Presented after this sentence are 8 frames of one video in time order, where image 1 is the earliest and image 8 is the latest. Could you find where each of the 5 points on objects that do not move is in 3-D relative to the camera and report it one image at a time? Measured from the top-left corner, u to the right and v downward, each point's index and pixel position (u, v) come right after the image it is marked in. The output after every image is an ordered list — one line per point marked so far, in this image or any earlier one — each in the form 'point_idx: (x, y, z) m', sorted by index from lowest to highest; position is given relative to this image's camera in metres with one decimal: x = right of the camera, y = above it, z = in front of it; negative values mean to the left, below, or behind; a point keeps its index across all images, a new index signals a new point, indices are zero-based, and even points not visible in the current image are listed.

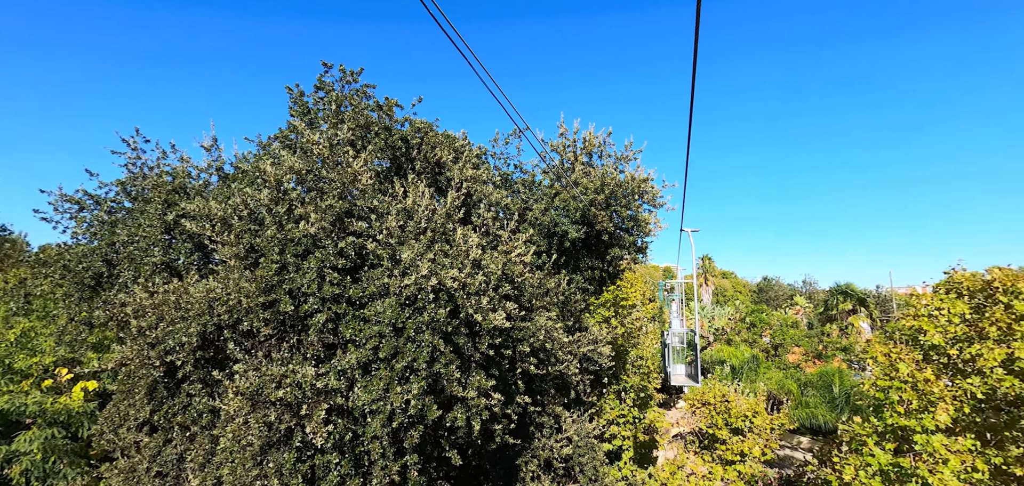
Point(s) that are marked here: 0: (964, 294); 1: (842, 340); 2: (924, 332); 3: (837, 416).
0: (+7.3, -0.8, +8.0) m
1: (+12.0, -3.6, +17.8) m
2: (+6.5, -1.4, +7.8) m
3: (+8.8, -4.7, +13.3) m
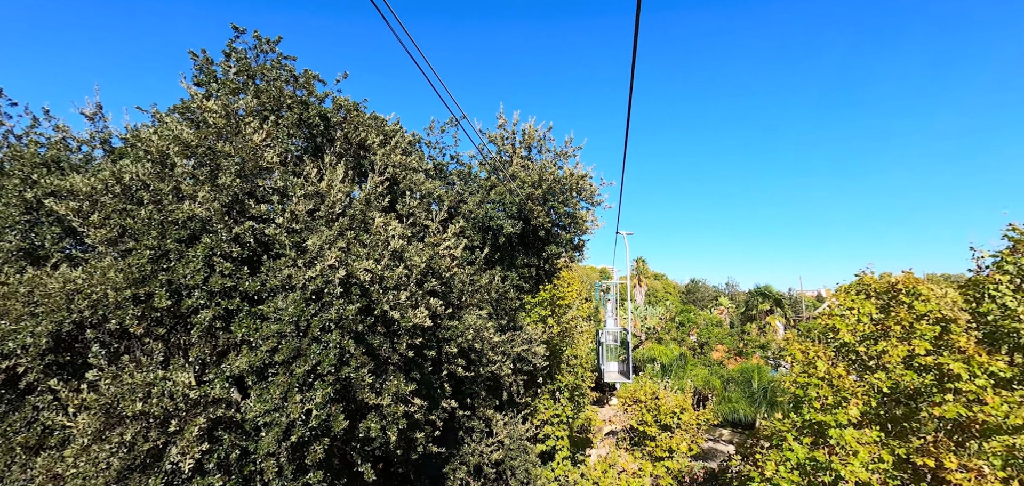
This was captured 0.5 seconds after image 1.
0: (+6.2, -0.9, +8.5) m
1: (+9.6, -3.7, +18.8) m
2: (+5.4, -1.5, +8.3) m
3: (+7.0, -4.8, +13.9) m
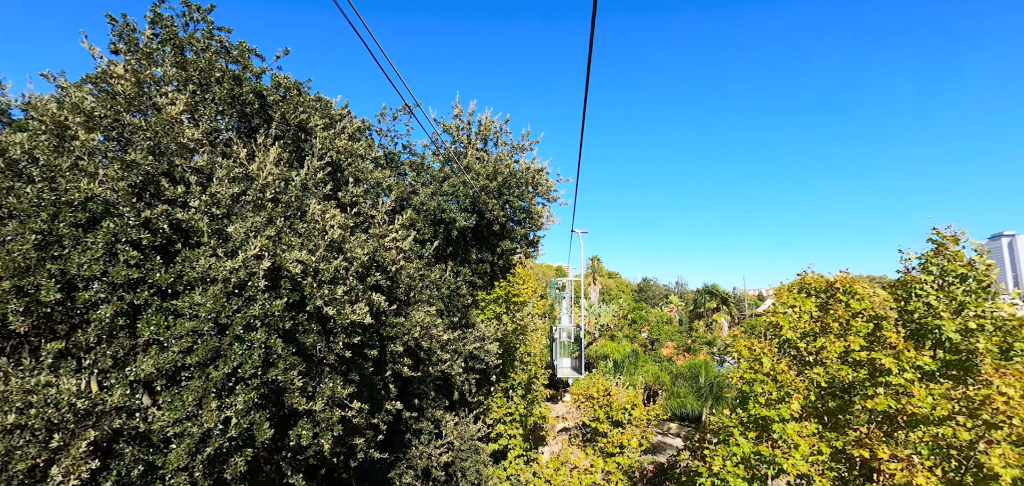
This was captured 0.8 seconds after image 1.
0: (+5.4, -0.9, +8.9) m
1: (+7.8, -3.7, +19.4) m
2: (+4.6, -1.5, +8.6) m
3: (+5.6, -4.8, +14.4) m
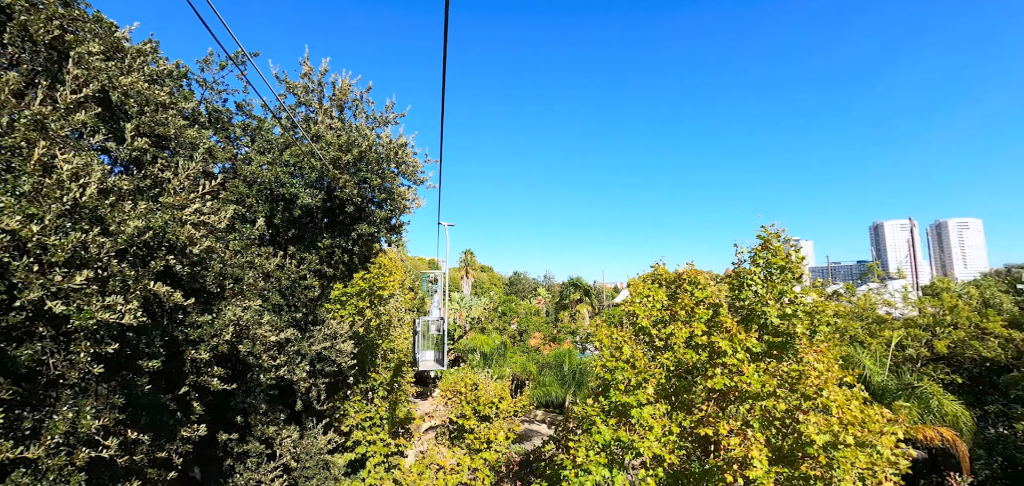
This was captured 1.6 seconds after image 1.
0: (+2.9, -0.8, +9.5) m
1: (+2.5, -3.5, +20.3) m
2: (+2.2, -1.3, +9.0) m
3: (+1.6, -4.6, +14.9) m
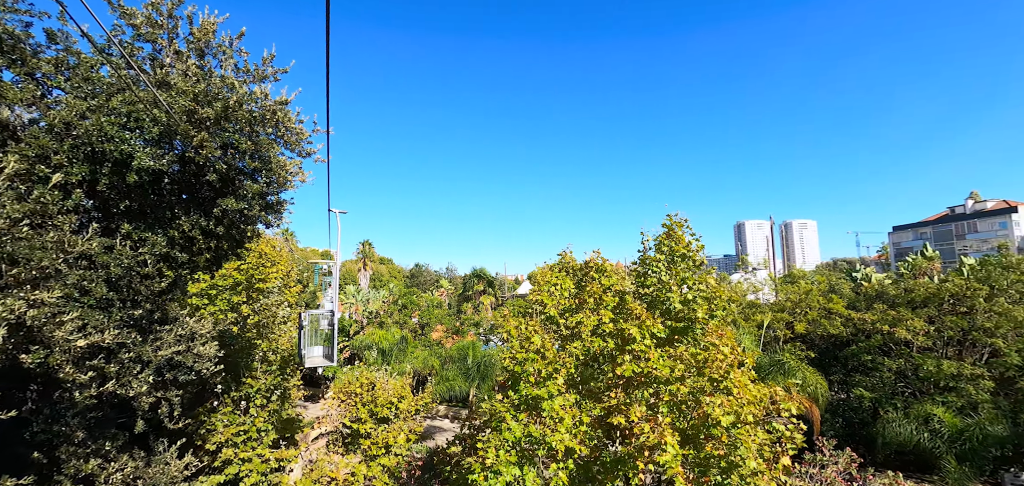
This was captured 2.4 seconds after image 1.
0: (+1.1, -0.5, +9.3) m
1: (-1.5, -3.0, +19.9) m
2: (+0.5, -1.1, +8.7) m
3: (-1.3, -4.2, +14.4) m
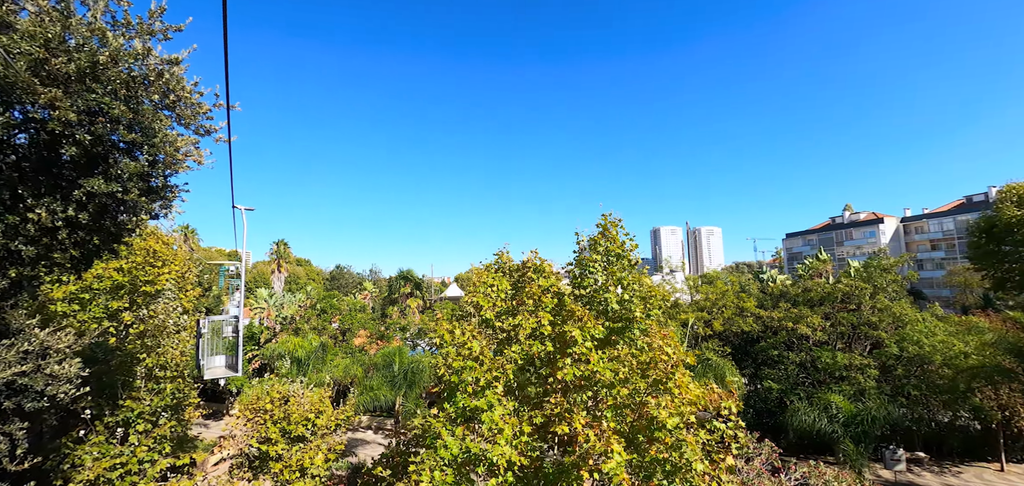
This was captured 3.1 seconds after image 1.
0: (-0.1, -0.5, +8.9) m
1: (-4.3, -3.0, +18.9) m
2: (-0.6, -1.1, +8.2) m
3: (-3.2, -4.2, +13.5) m
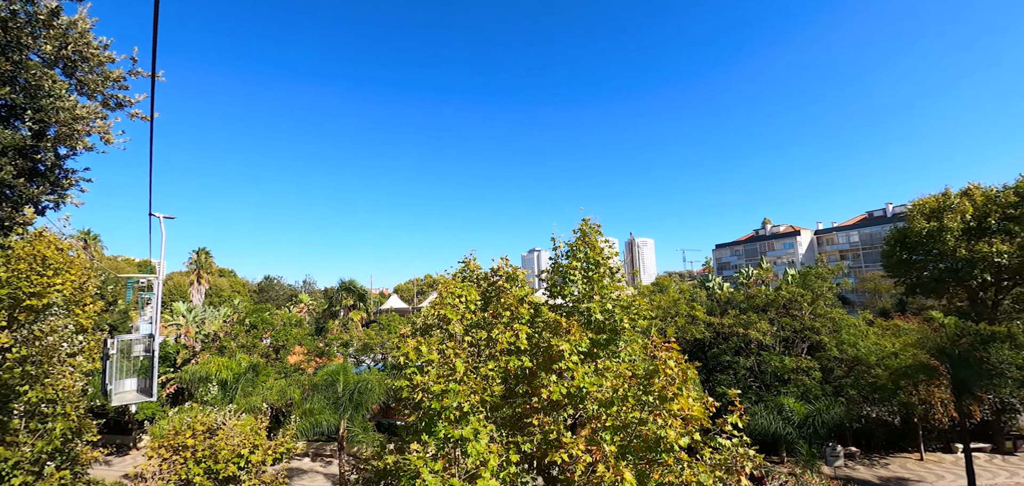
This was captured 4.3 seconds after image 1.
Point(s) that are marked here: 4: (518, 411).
0: (-0.6, -0.6, +8.1) m
1: (-6.0, -3.3, +17.4) m
2: (-1.0, -1.1, +7.3) m
3: (-4.3, -4.4, +12.2) m
4: (0.0, -2.3, +6.7) m
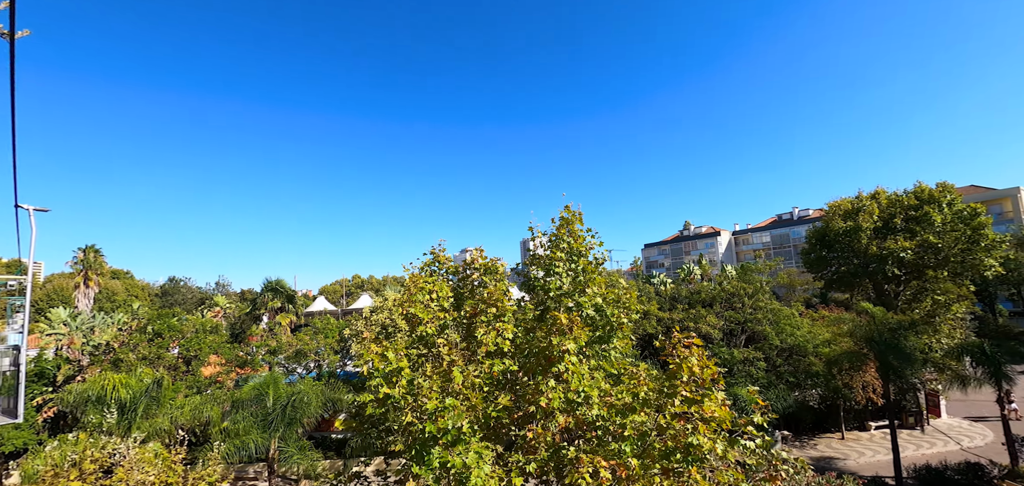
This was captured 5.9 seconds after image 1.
0: (-0.9, -0.4, +7.0) m
1: (-7.7, -3.2, +15.4) m
2: (-1.2, -1.0, +6.2) m
3: (-5.2, -4.2, +10.5) m
4: (-0.1, -2.1, +5.7) m
